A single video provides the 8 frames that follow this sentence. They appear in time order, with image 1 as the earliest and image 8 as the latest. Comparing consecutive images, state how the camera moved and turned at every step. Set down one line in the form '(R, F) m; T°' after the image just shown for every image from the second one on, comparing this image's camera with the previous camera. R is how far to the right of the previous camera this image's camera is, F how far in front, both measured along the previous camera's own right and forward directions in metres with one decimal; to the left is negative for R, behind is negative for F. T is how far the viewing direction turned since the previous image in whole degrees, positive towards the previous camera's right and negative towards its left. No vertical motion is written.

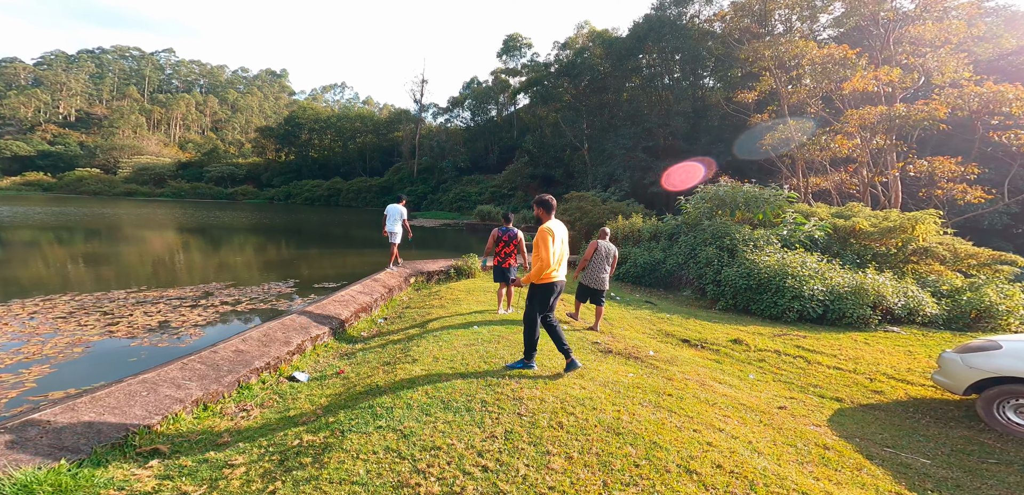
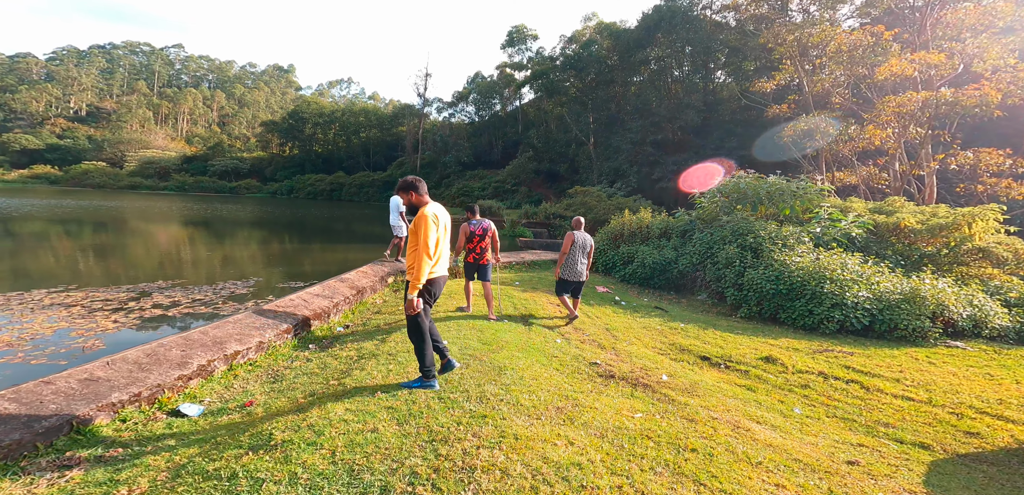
(+0.3, +1.1) m; -1°
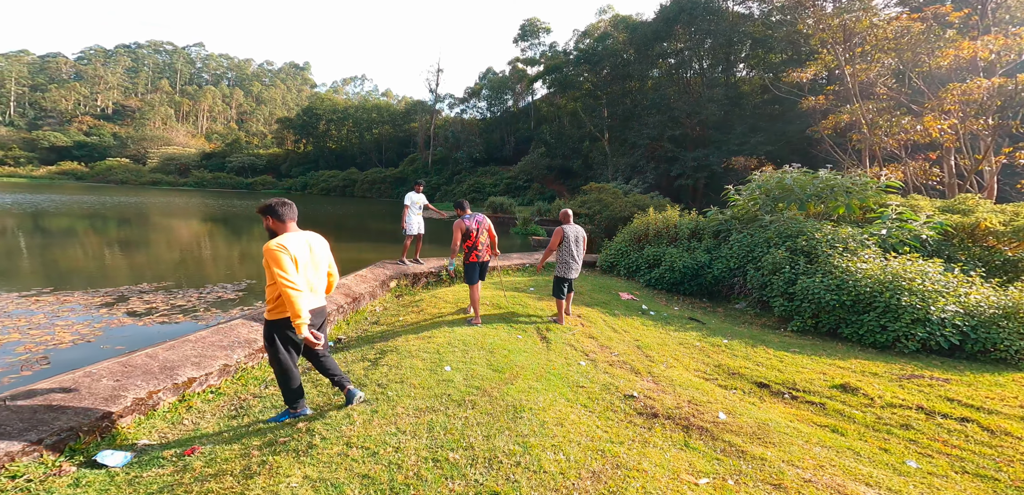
(0.0, +0.8) m; -2°
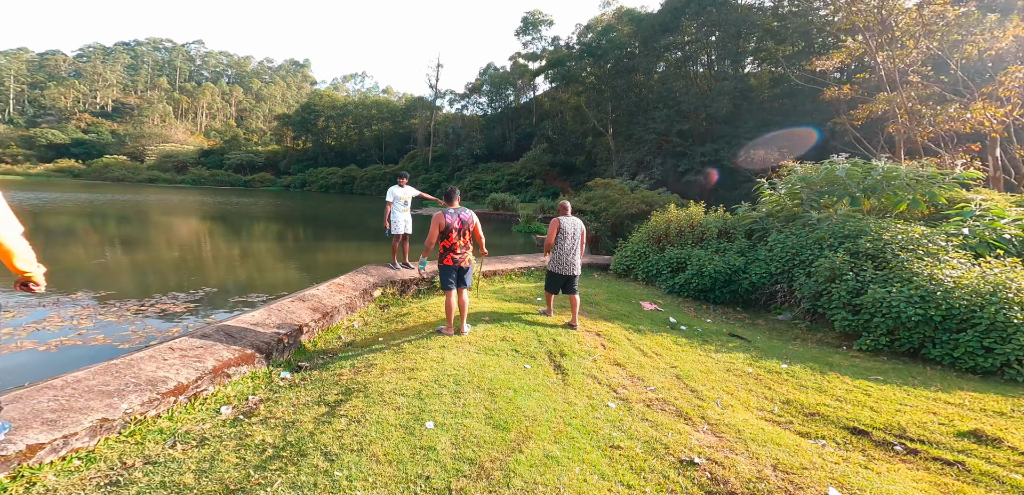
(0.0, +1.0) m; 0°
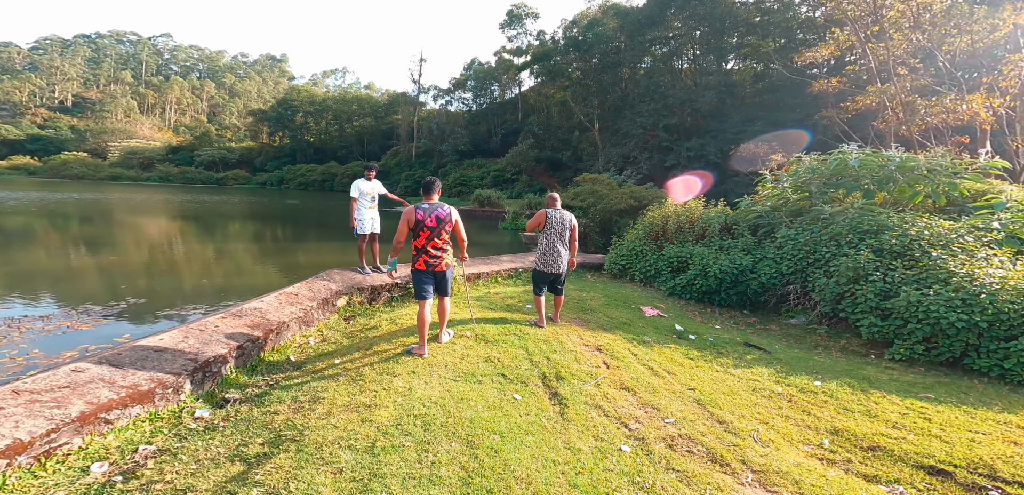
(0.0, +0.7) m; +2°
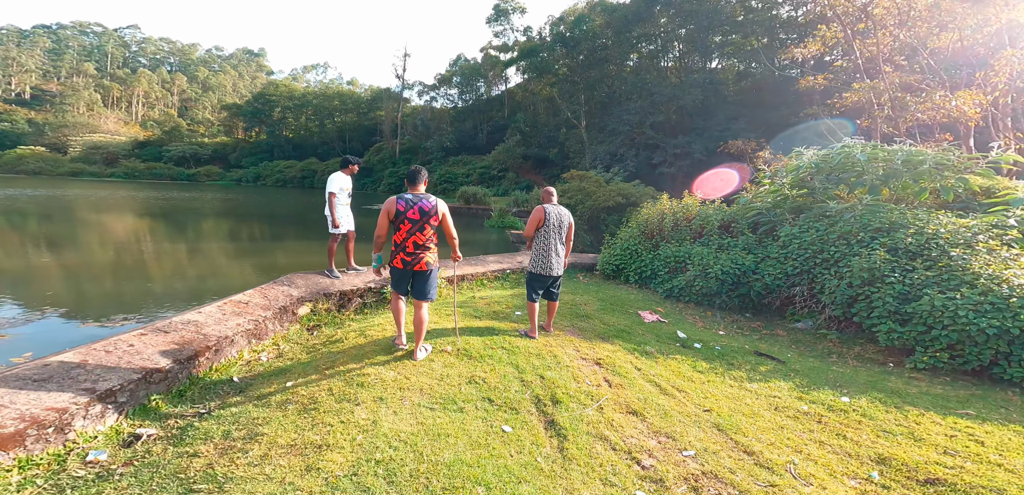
(0.0, +0.5) m; +2°
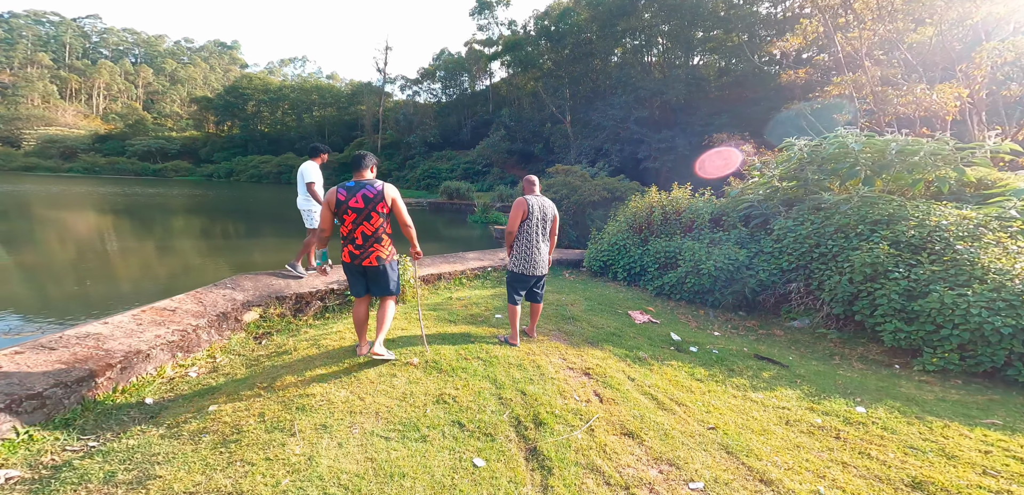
(0.0, +0.4) m; +2°
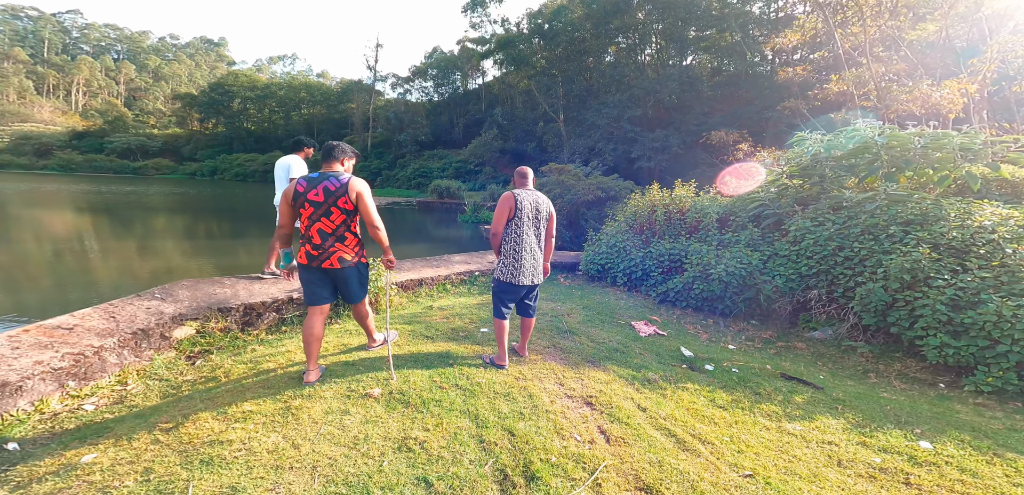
(0.0, +0.5) m; +1°
